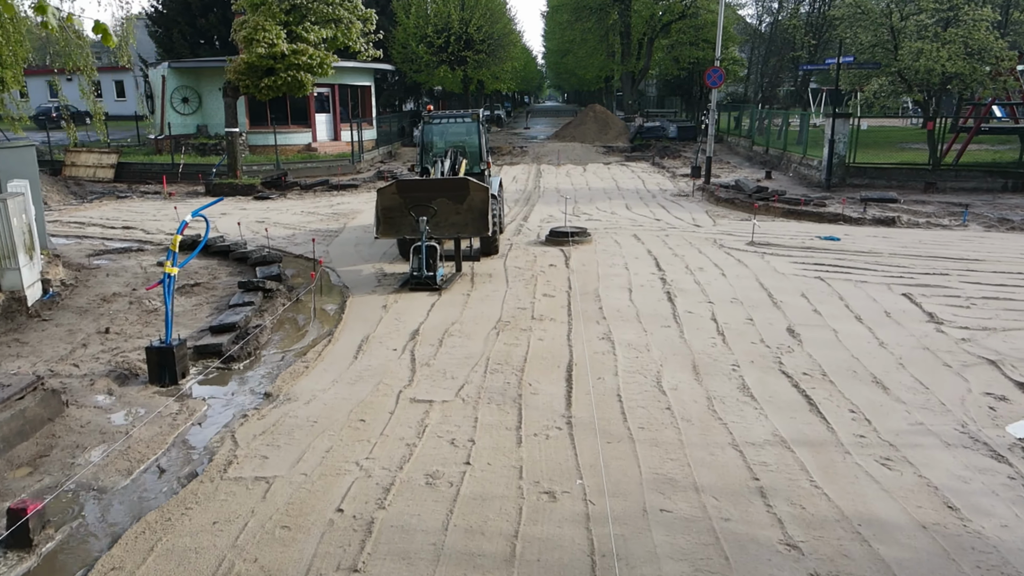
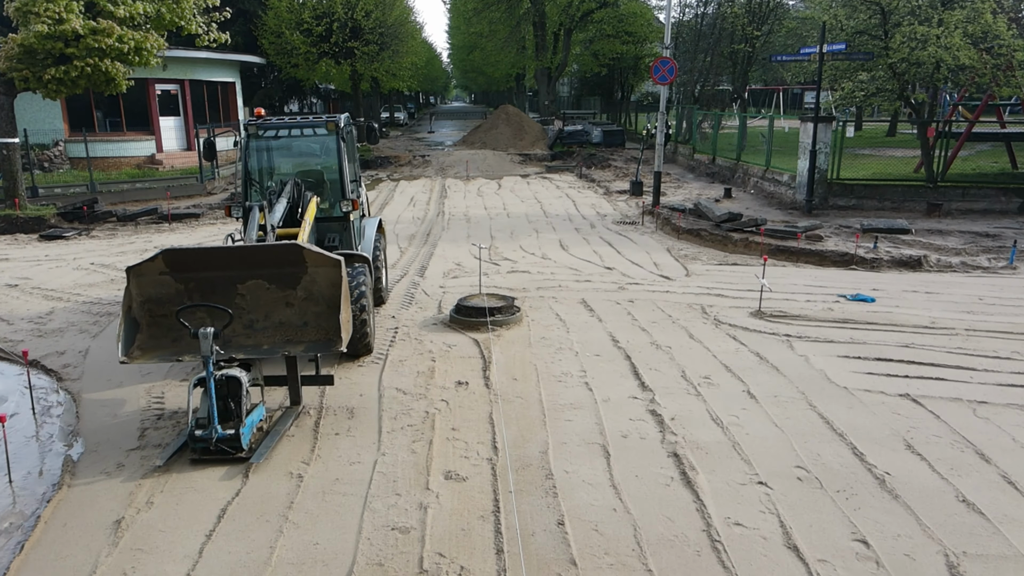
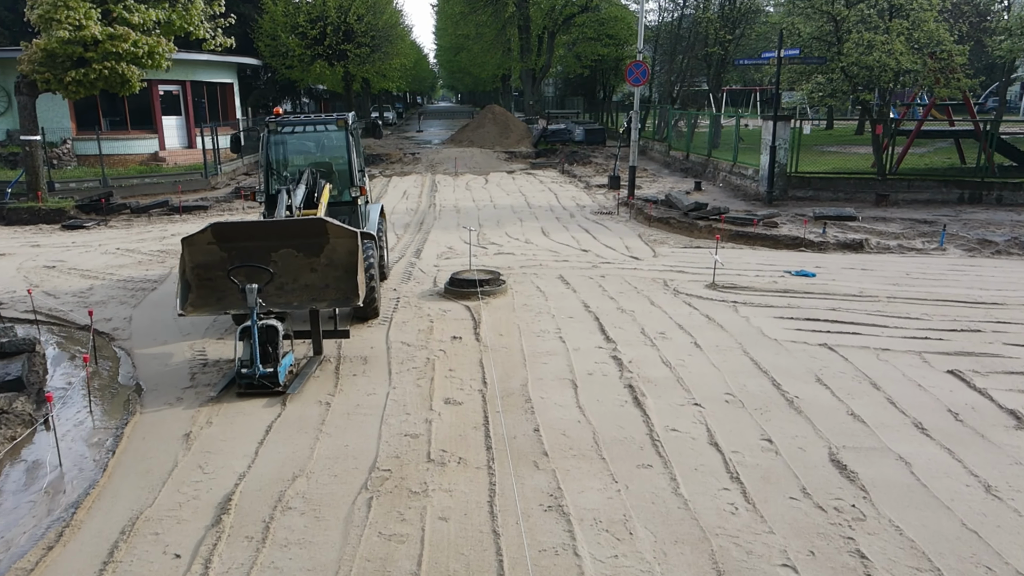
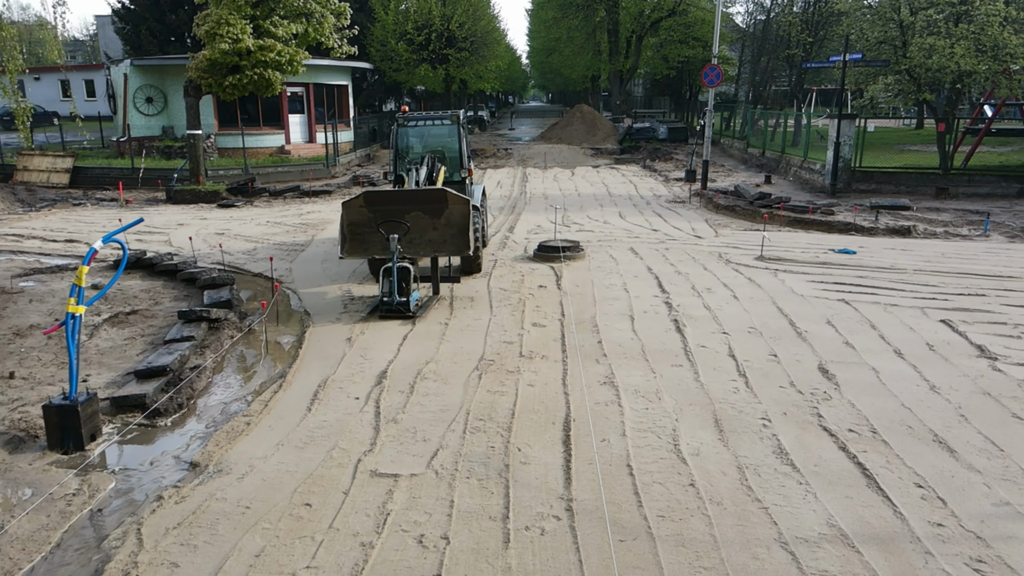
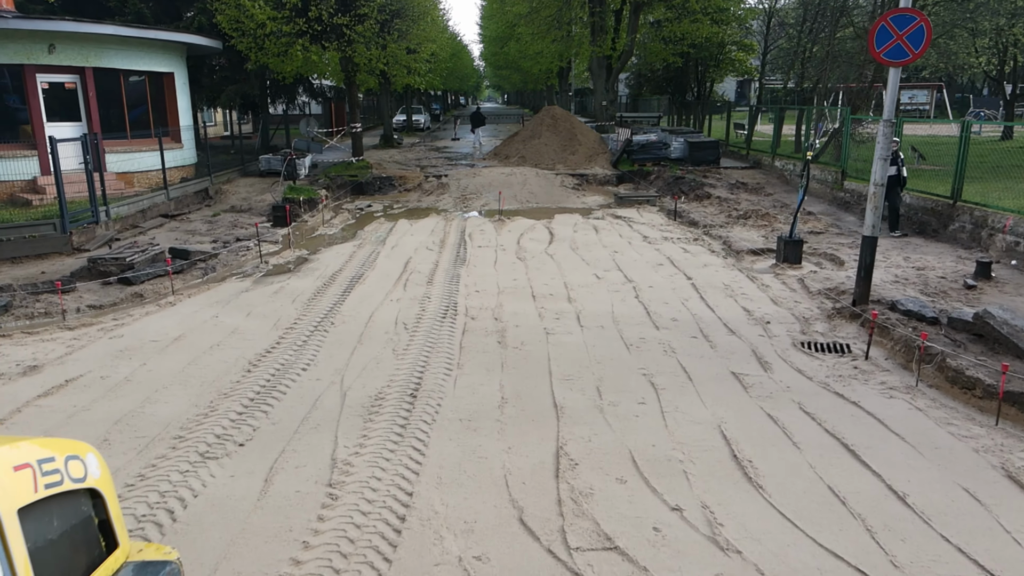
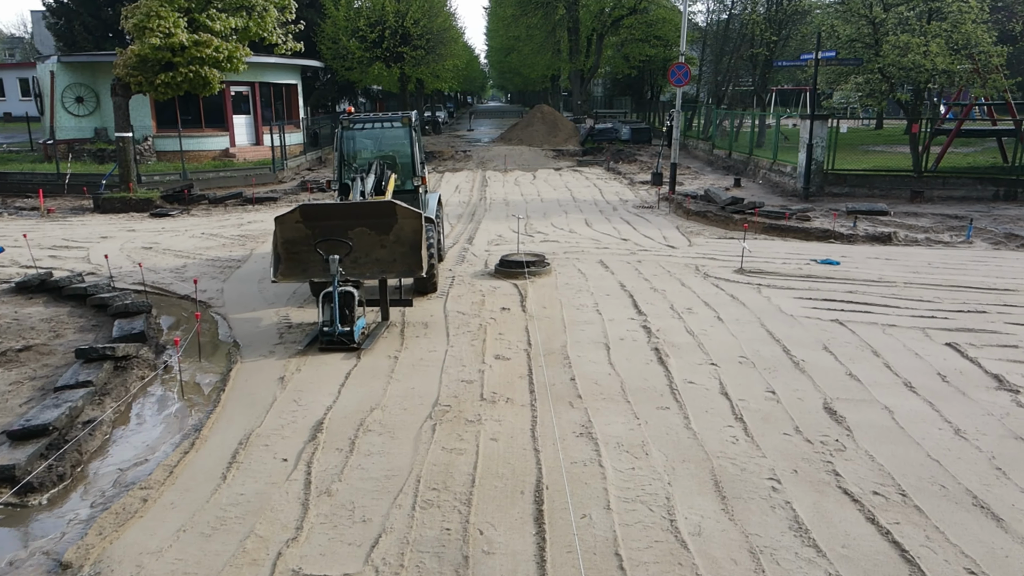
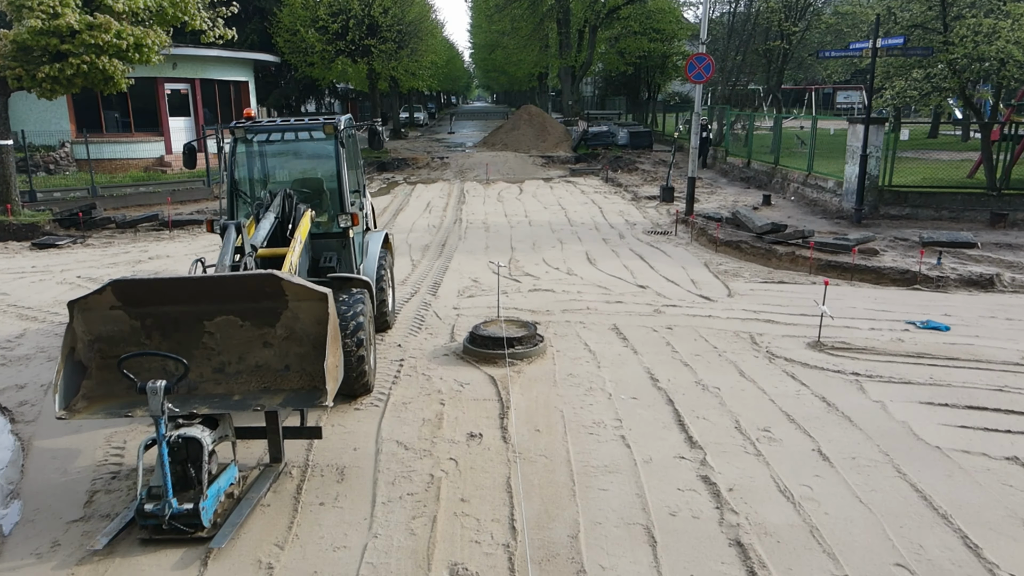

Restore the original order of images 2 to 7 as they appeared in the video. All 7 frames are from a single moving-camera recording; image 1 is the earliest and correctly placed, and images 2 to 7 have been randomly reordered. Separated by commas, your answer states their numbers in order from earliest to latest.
4, 6, 3, 2, 7, 5
